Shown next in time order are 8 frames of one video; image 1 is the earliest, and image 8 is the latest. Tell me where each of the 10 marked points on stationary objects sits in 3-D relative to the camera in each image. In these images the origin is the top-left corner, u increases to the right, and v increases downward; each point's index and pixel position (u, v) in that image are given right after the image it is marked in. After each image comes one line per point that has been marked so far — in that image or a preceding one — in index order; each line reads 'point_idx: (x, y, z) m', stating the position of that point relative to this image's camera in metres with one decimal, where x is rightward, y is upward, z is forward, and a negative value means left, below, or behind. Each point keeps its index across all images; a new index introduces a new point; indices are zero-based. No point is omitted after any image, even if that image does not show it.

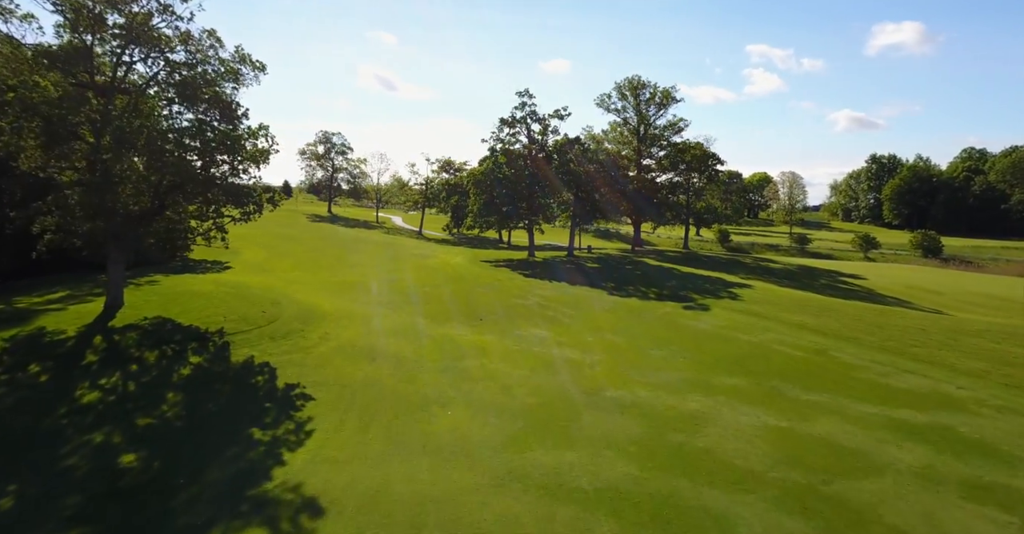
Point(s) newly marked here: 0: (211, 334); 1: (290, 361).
0: (-9.3, -2.1, +17.7) m
1: (-6.6, -2.8, +17.2) m
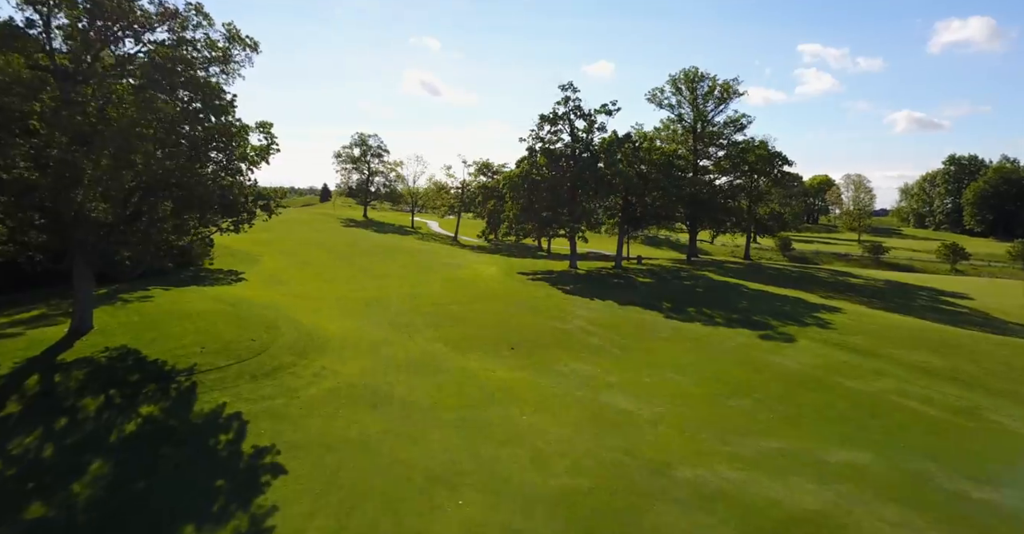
0: (-8.4, -2.6, +14.3) m
1: (-5.7, -3.3, +13.6) m
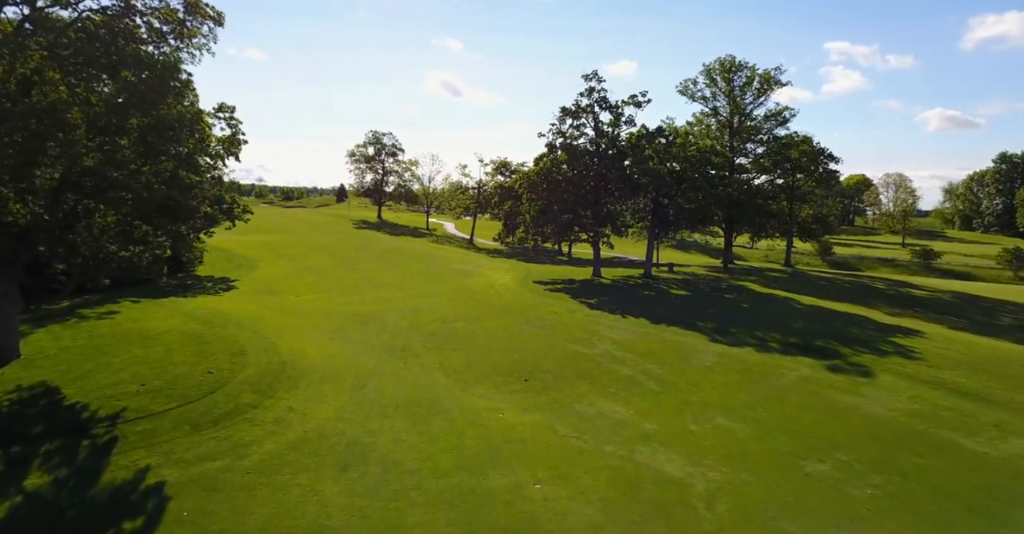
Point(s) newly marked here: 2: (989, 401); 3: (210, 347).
0: (-8.2, -3.0, +11.2) m
1: (-5.5, -3.8, +10.5) m
2: (+11.8, -3.2, +14.1) m
3: (-8.7, -2.3, +16.6) m
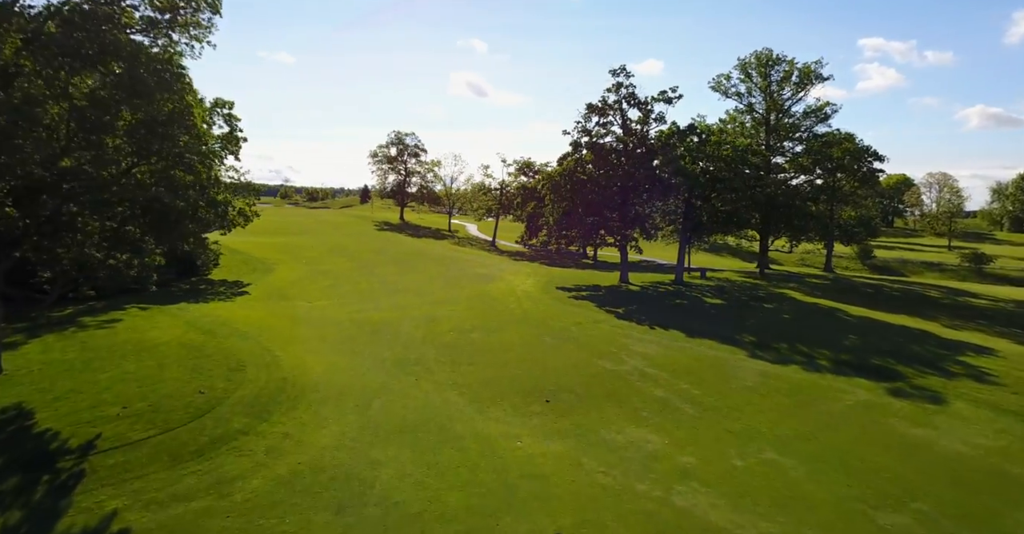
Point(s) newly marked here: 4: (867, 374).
0: (-7.9, -3.3, +10.0) m
1: (-5.3, -4.0, +9.2) m
2: (+12.2, -3.5, +12.0) m
3: (-8.2, -2.5, +15.5) m
4: (+10.5, -3.1, +16.9) m
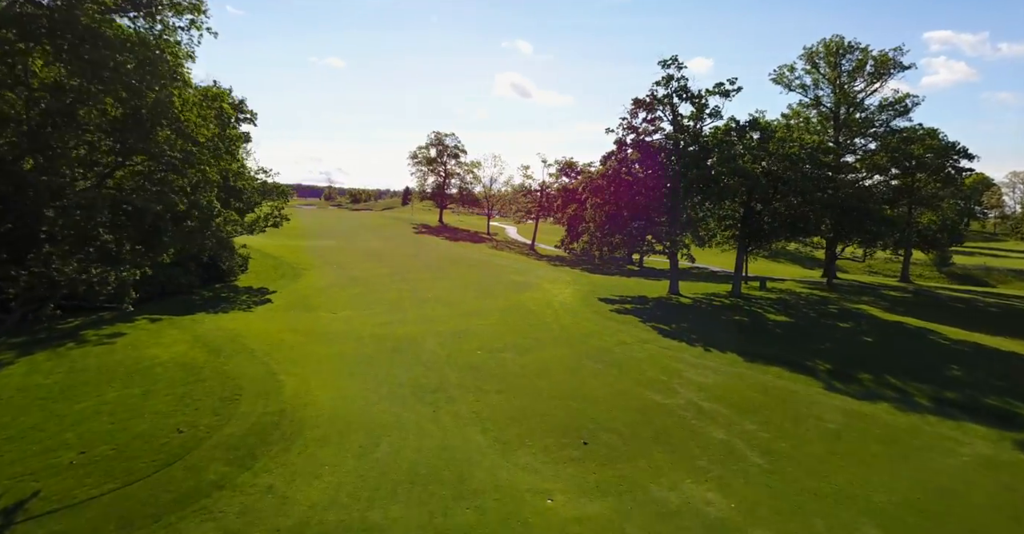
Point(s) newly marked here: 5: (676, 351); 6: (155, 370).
0: (-7.5, -3.6, +8.3) m
1: (-5.0, -4.3, +7.2) m
2: (+12.6, -4.0, +8.7) m
3: (-7.4, -2.9, +13.7) m
4: (+11.3, -3.6, +13.8) m
5: (+5.7, -2.8, +19.9) m
6: (-9.2, -2.6, +14.7) m
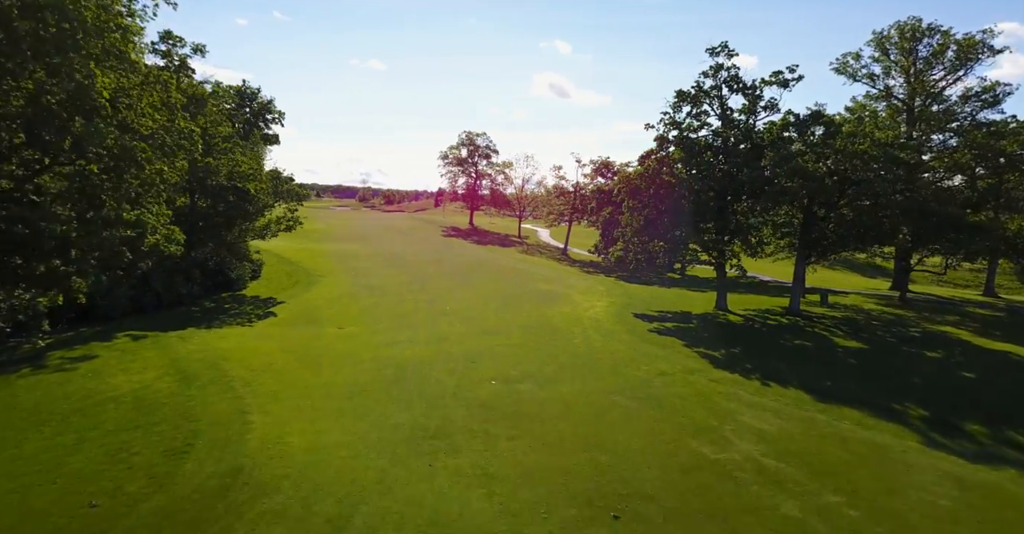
0: (-7.6, -4.0, +5.9) m
1: (-5.2, -4.8, +4.7) m
2: (+12.5, -4.6, +5.1) m
3: (-7.2, -3.3, +11.3) m
4: (+11.5, -4.2, +10.2) m
5: (+6.3, -3.4, +16.7) m
6: (-8.9, -3.1, +12.5) m
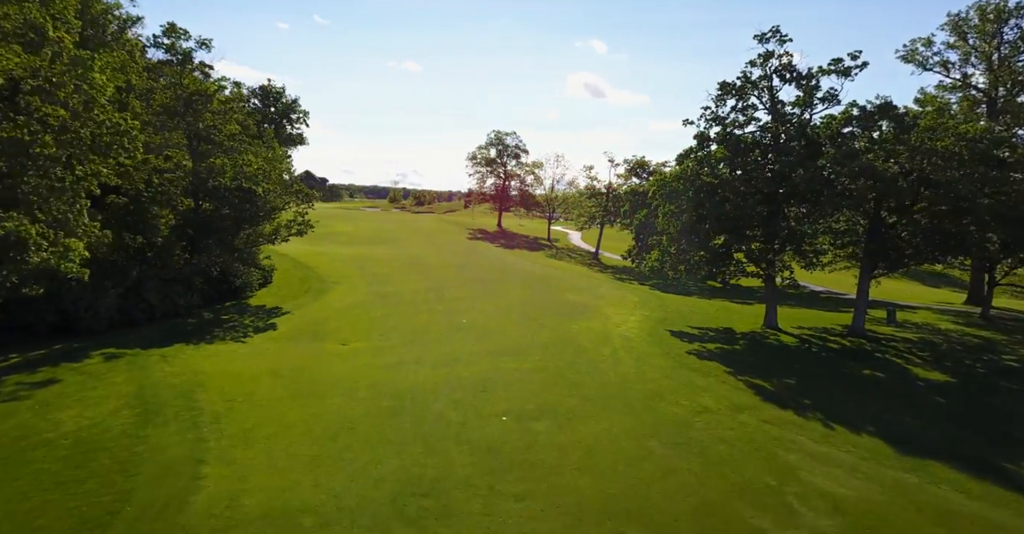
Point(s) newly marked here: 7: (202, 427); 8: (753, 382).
0: (-7.9, -4.4, +3.9) m
1: (-5.5, -5.2, +2.5) m
2: (+12.2, -5.1, +1.9) m
3: (-7.1, -3.7, +9.3) m
4: (+11.5, -4.7, +7.1) m
5: (+6.6, -3.9, +13.9) m
6: (-8.8, -3.4, +10.5) m
7: (-6.7, -3.5, +12.3) m
8: (+7.2, -3.3, +17.1) m
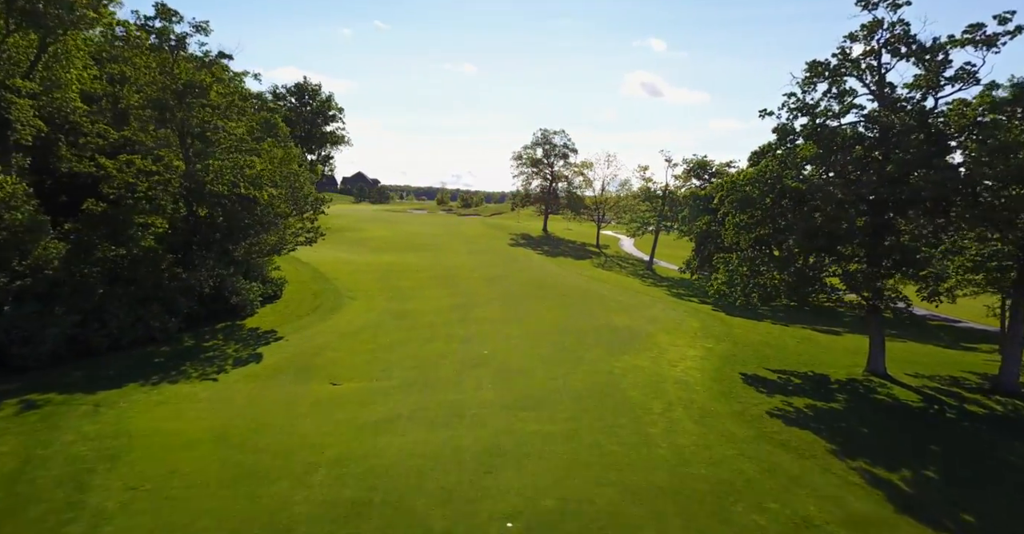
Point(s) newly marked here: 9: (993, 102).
0: (-8.7, -5.0, +0.2) m
1: (-6.5, -5.9, -1.3) m
2: (+11.1, -6.1, -3.6) m
3: (-7.4, -4.4, +5.5) m
4: (+10.9, -5.7, +1.6) m
5: (+6.7, -4.7, +8.8) m
6: (-9.0, -4.1, +6.9) m
7: (-6.7, -4.2, +8.5) m
8: (+7.5, -4.2, +12.0) m
9: (+14.5, +5.0, +17.3) m
